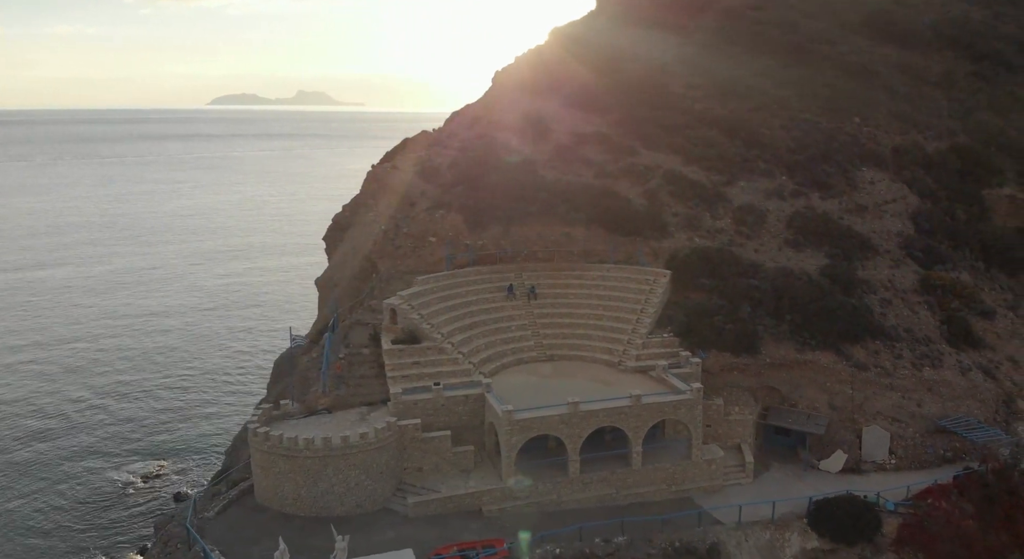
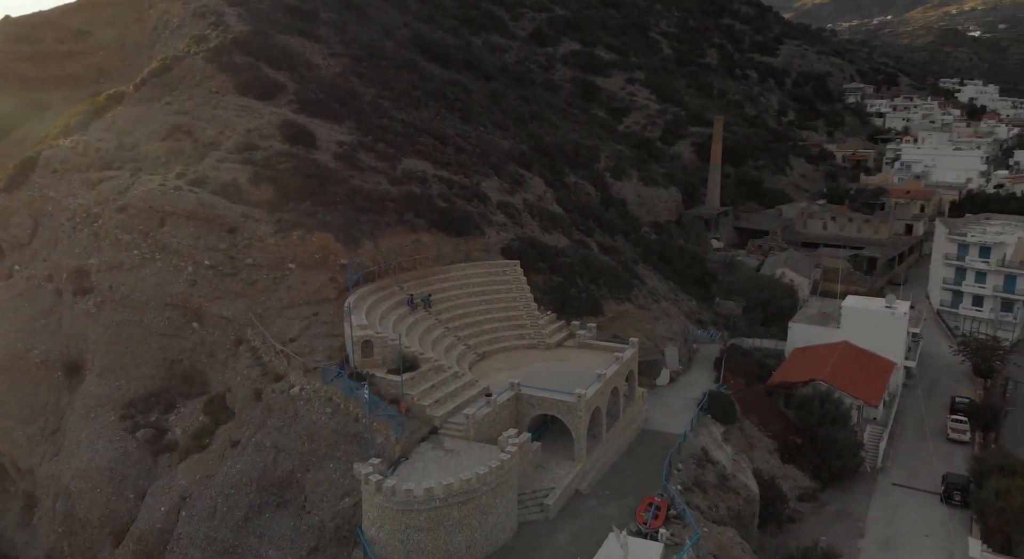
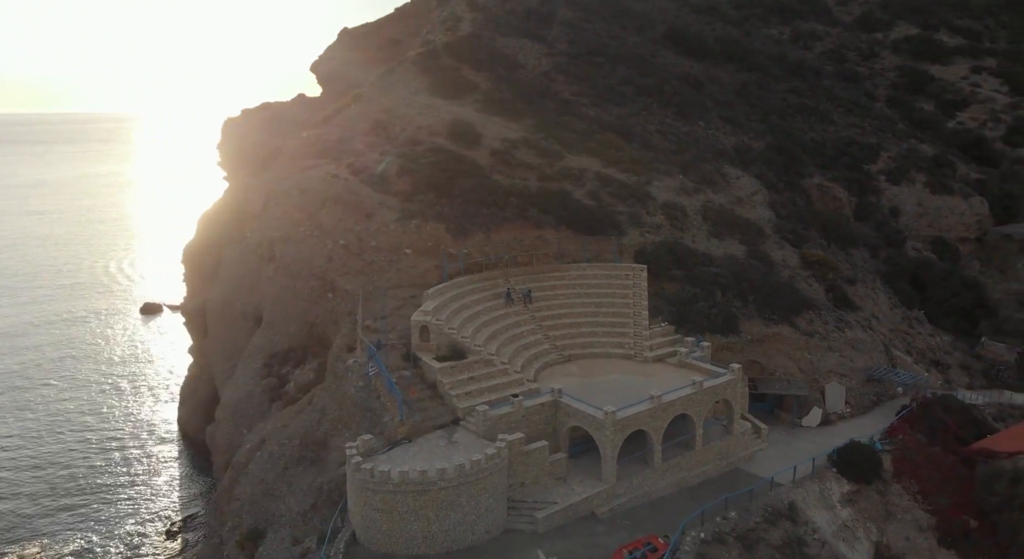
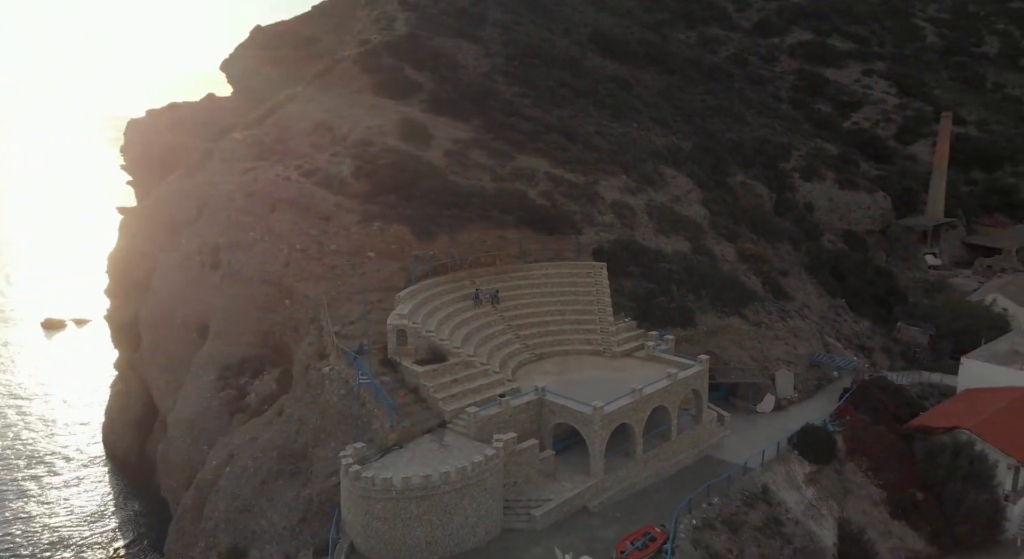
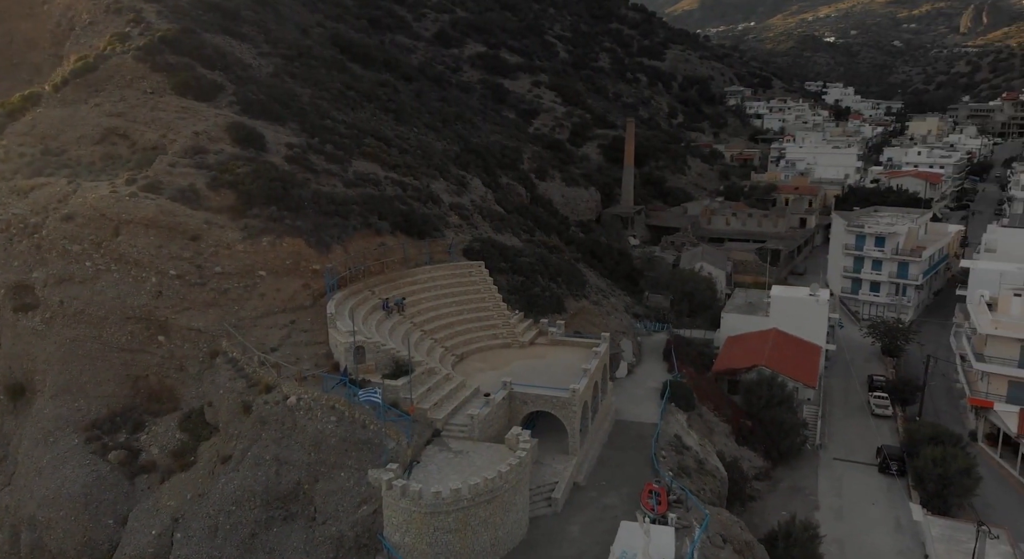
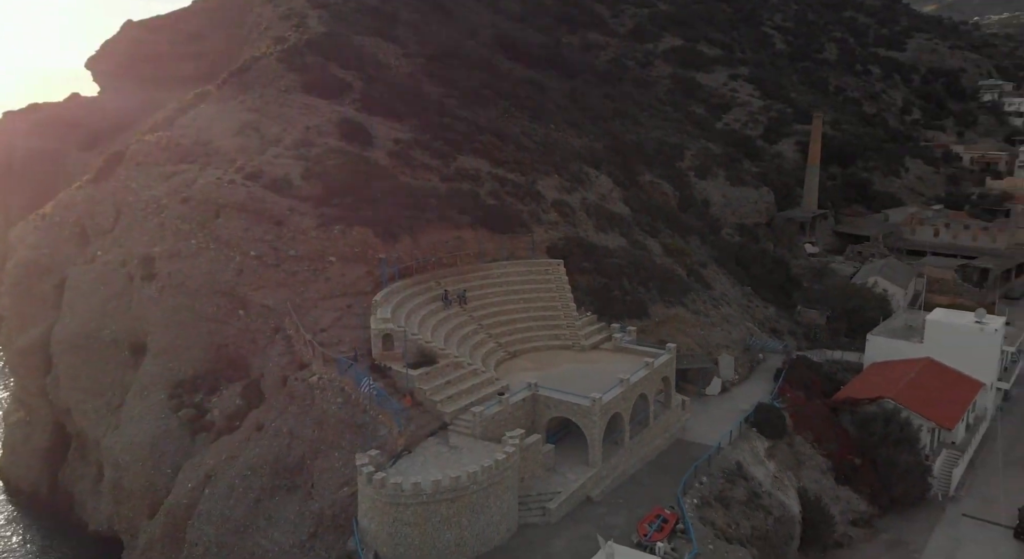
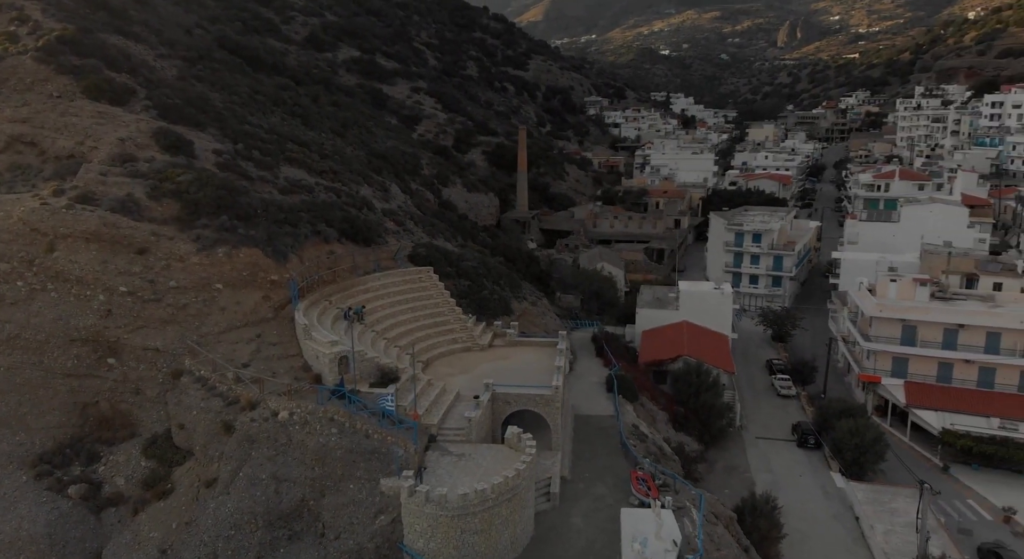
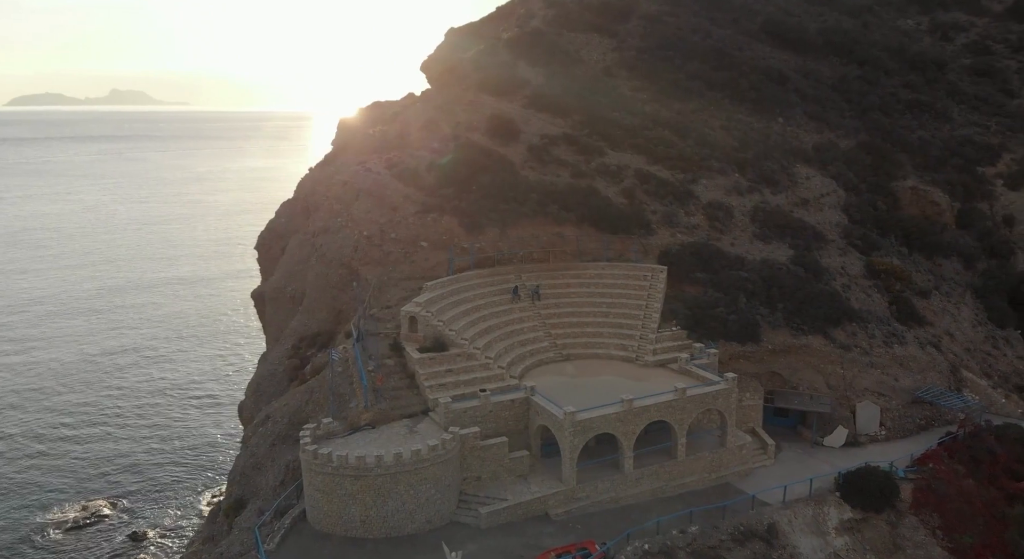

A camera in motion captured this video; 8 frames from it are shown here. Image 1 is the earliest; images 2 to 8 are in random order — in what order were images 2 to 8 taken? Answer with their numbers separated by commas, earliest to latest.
8, 3, 4, 6, 2, 5, 7
